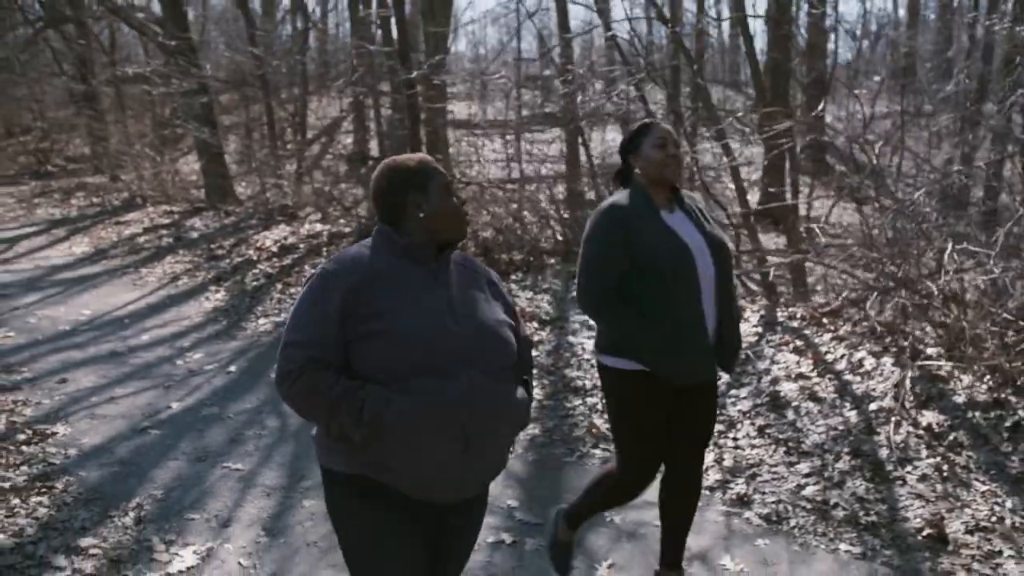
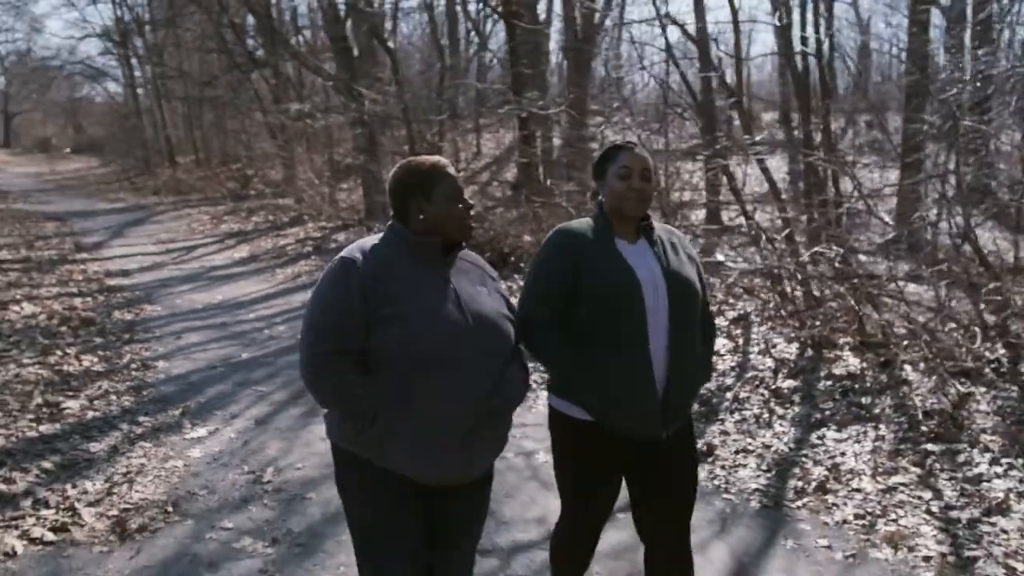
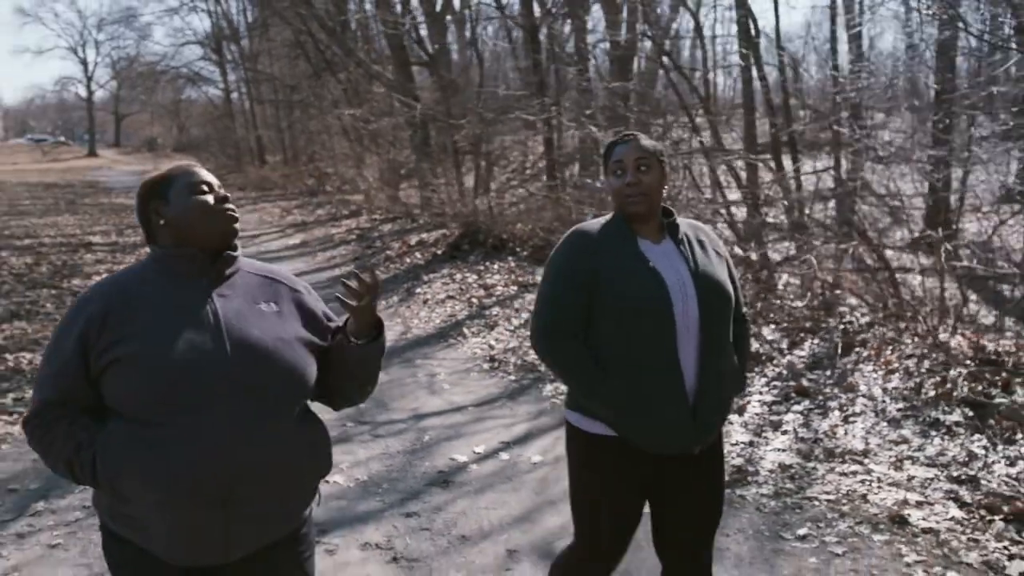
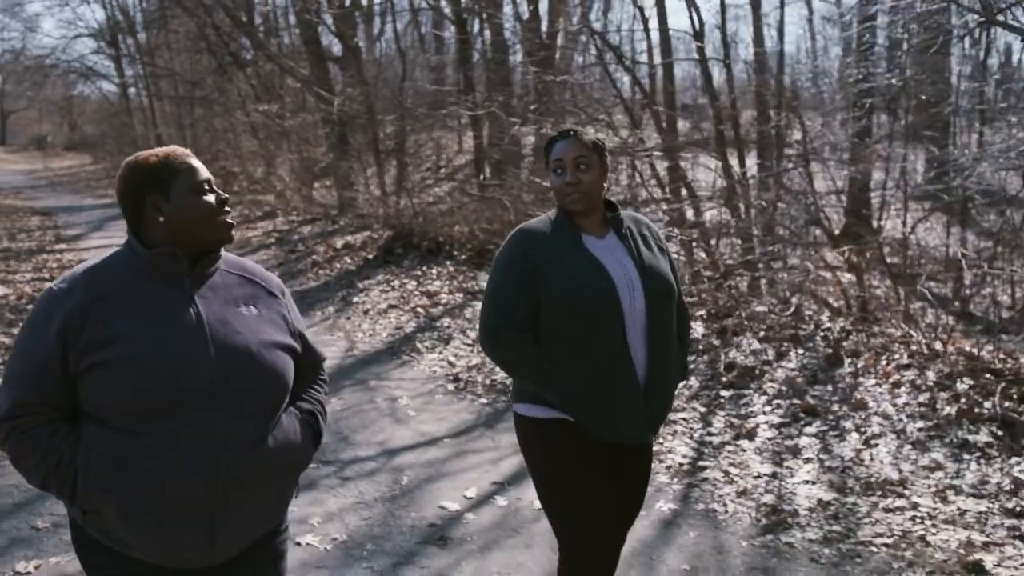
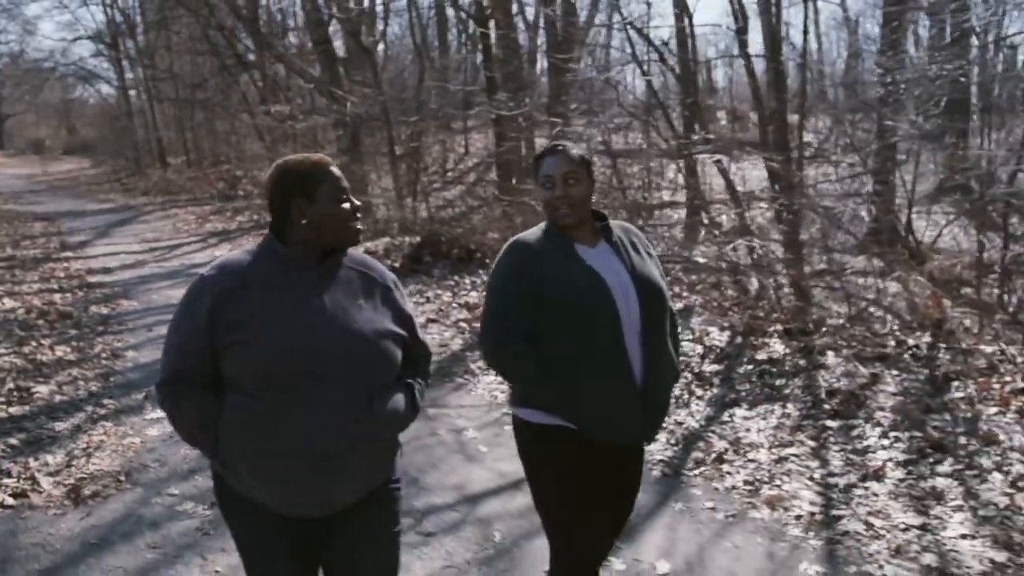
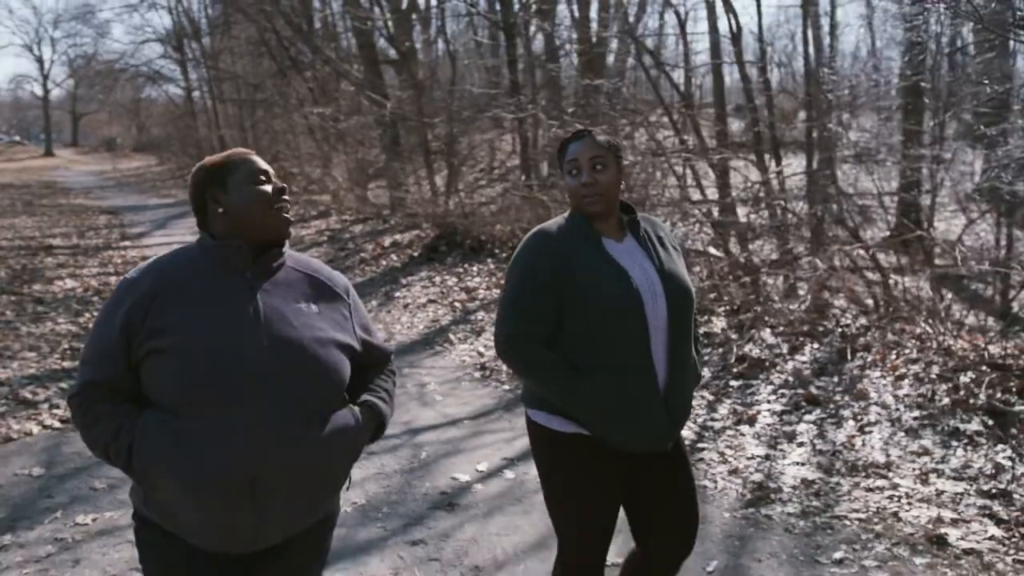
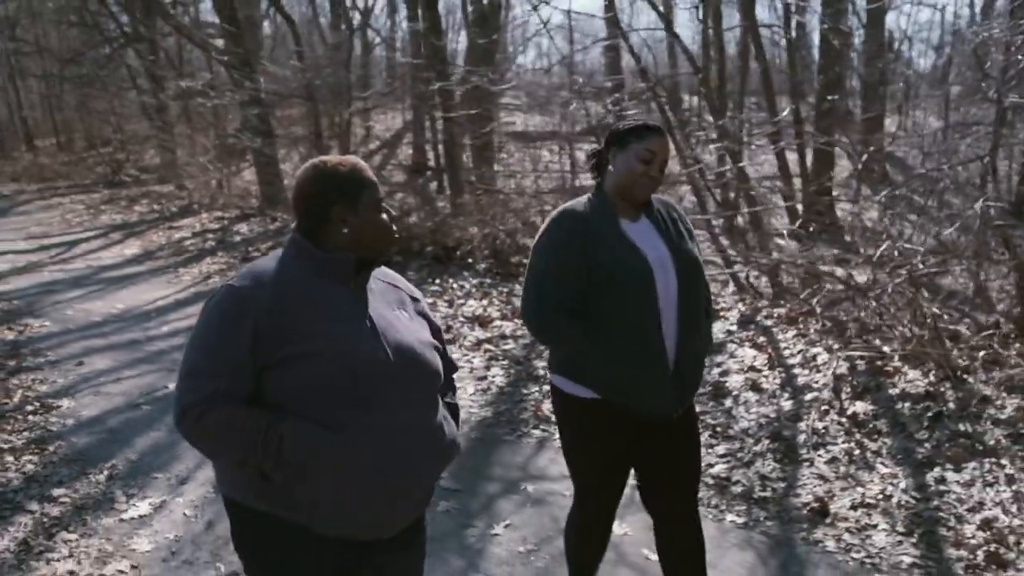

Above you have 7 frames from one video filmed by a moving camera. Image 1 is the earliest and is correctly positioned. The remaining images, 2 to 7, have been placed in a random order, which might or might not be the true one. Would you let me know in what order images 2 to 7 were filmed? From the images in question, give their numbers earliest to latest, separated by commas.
7, 2, 5, 4, 6, 3
